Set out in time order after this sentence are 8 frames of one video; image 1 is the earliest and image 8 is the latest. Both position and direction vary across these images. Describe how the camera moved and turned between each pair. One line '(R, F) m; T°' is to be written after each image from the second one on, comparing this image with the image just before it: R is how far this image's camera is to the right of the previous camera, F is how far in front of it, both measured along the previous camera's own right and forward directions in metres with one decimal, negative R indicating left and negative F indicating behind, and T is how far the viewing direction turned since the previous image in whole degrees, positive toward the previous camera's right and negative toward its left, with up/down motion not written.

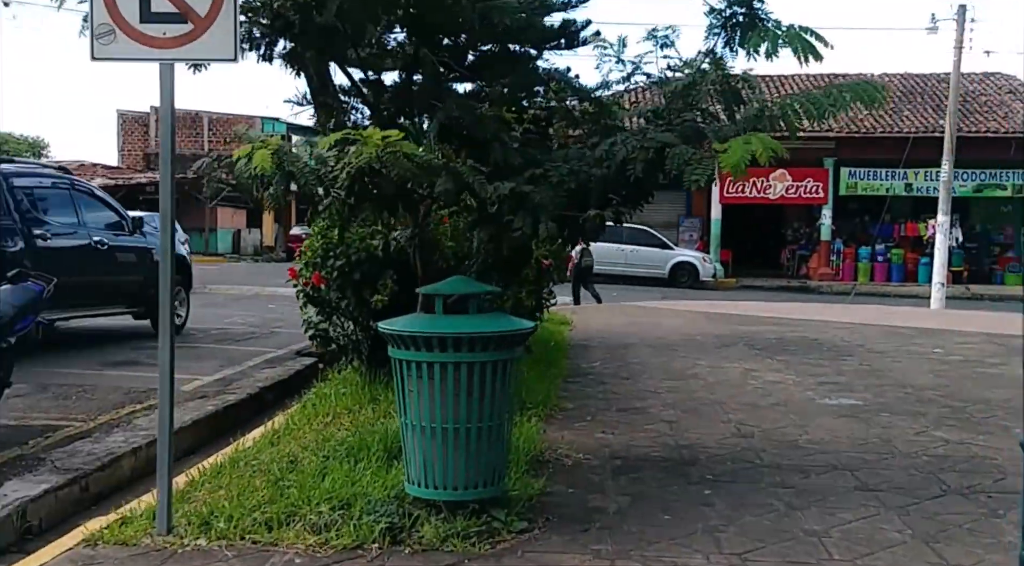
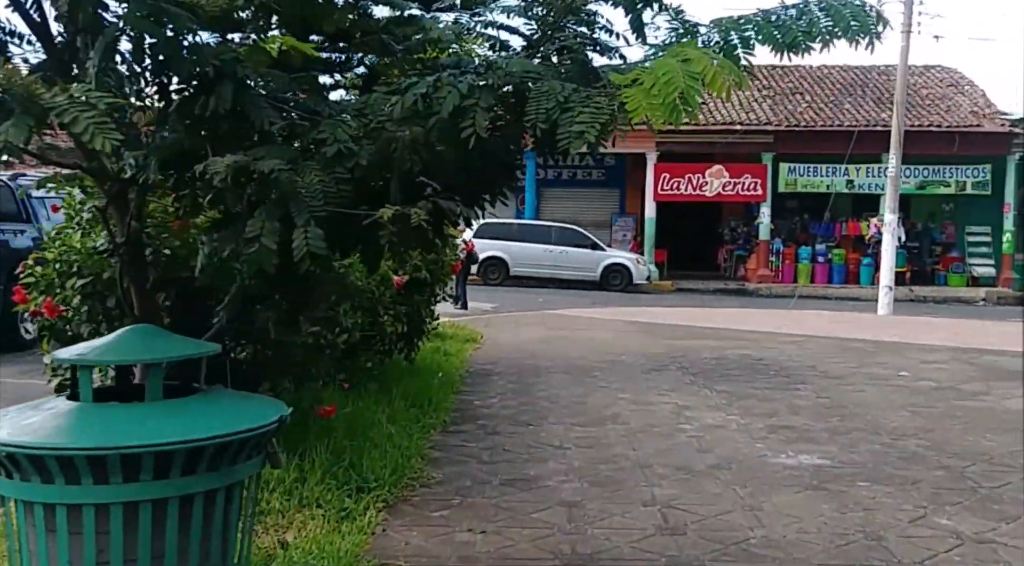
(+0.5, +2.1) m; +3°
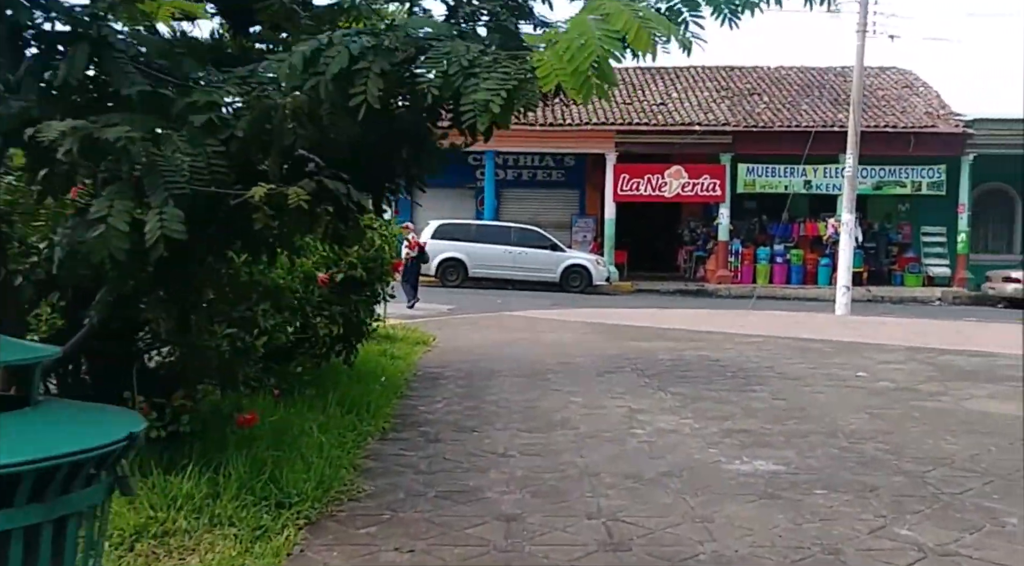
(+0.1, +0.3) m; +2°
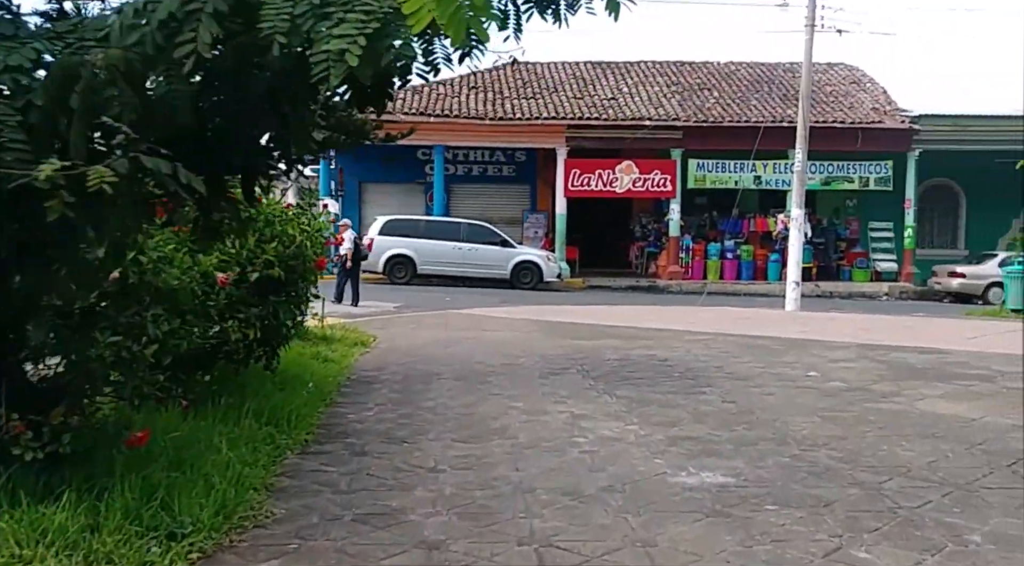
(+0.1, +0.4) m; +3°
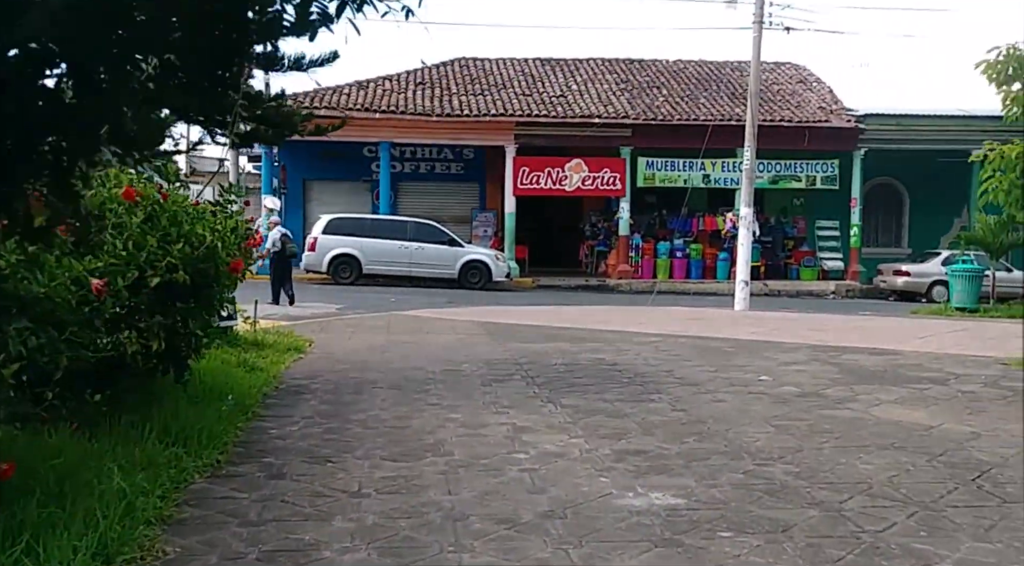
(+0.1, +0.5) m; +3°
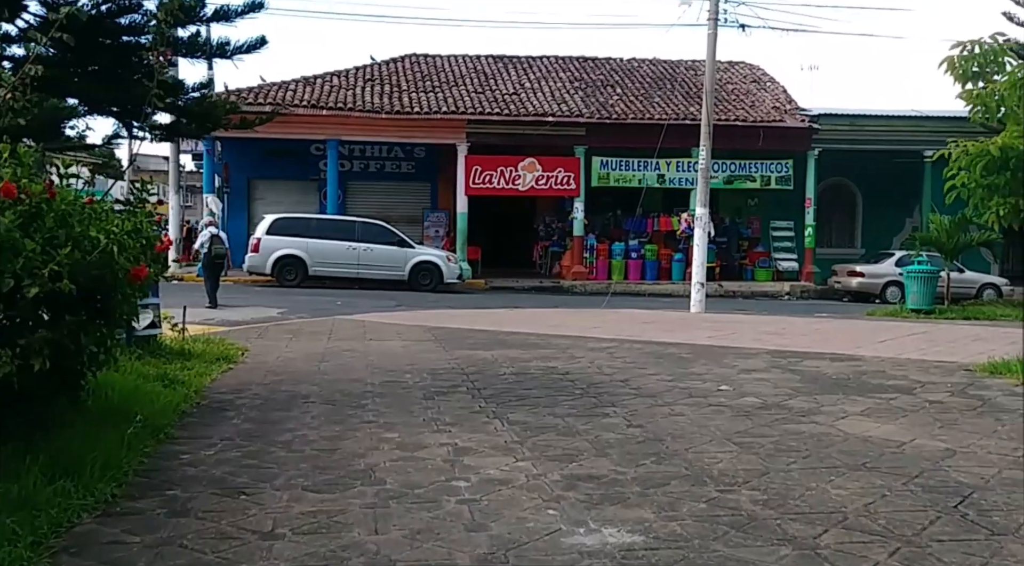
(+0.1, +0.6) m; +2°
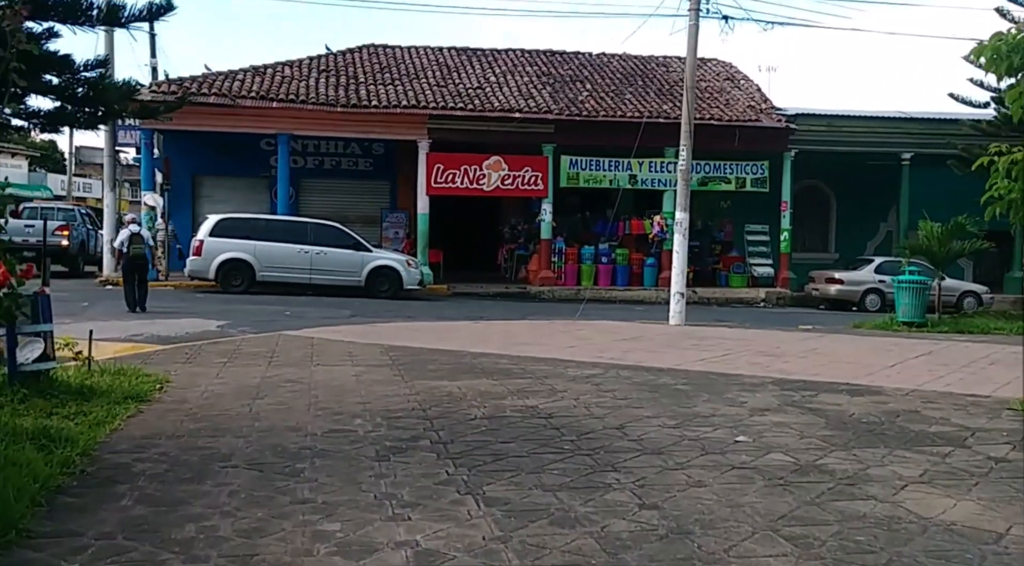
(-0.1, +1.7) m; +2°
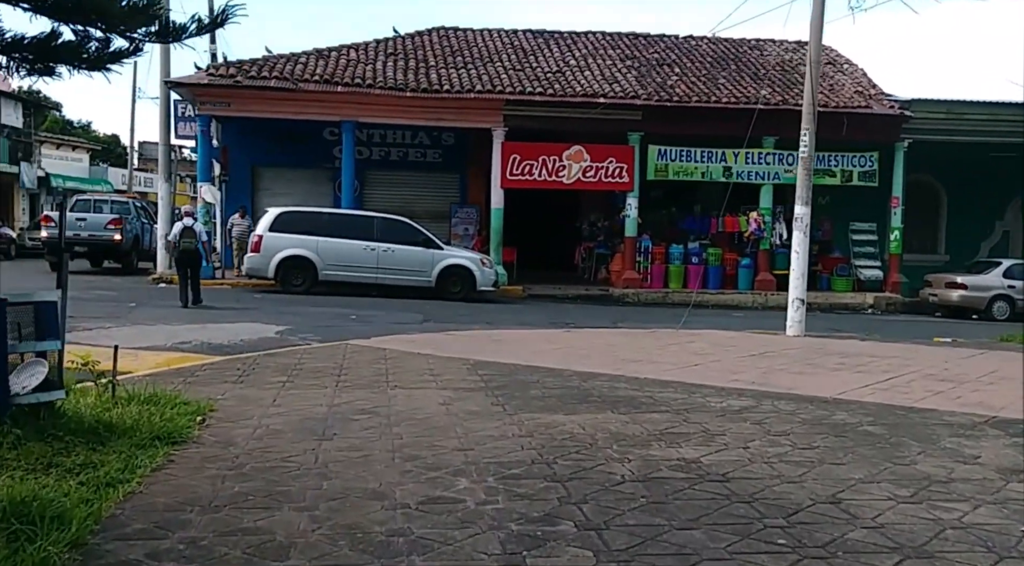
(-0.6, +2.4) m; -3°
